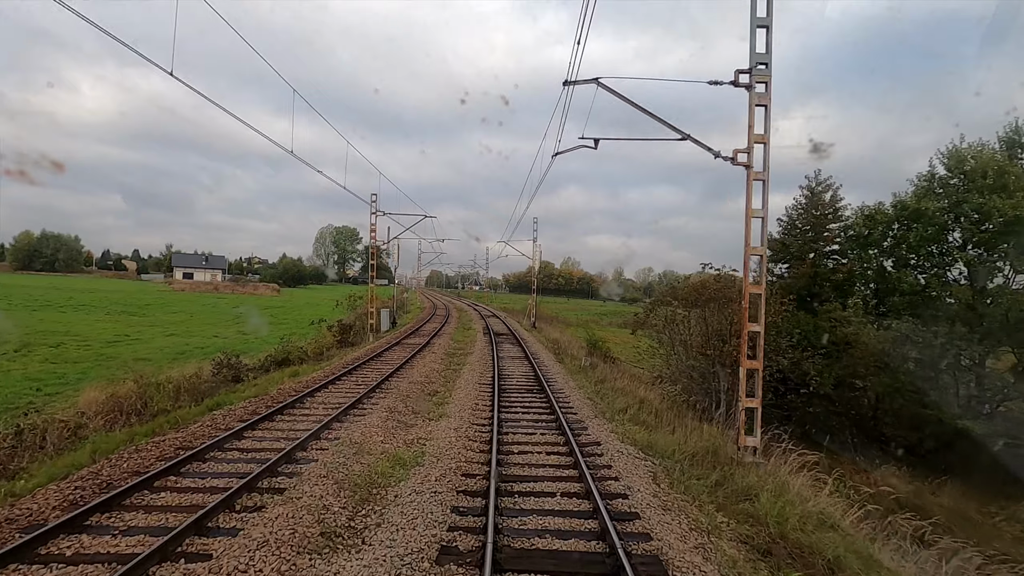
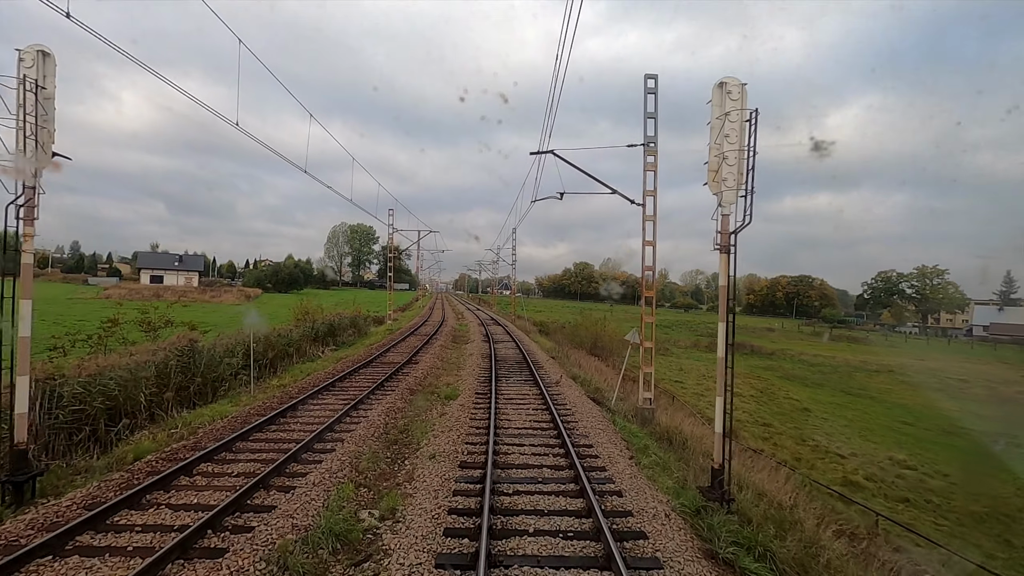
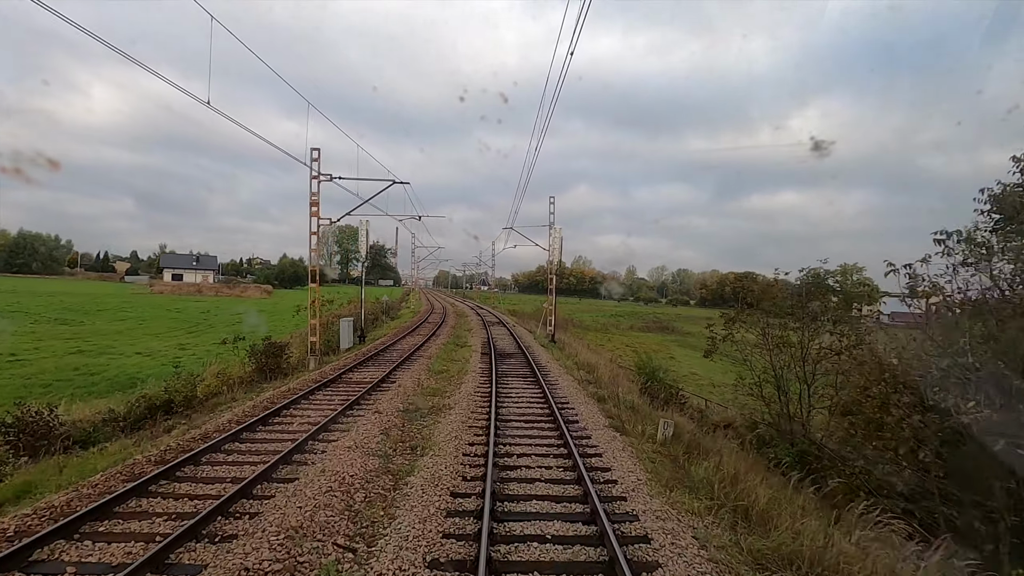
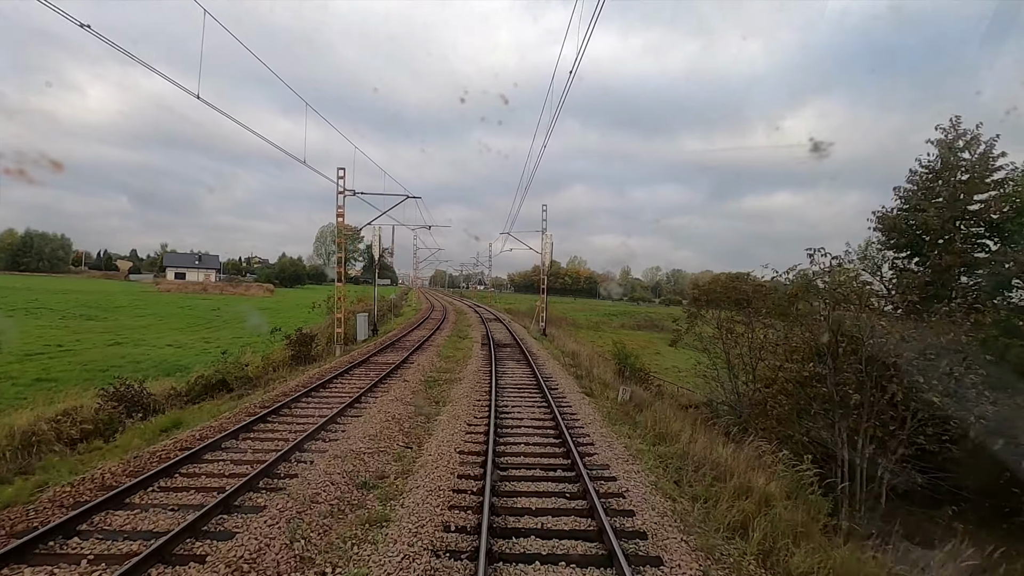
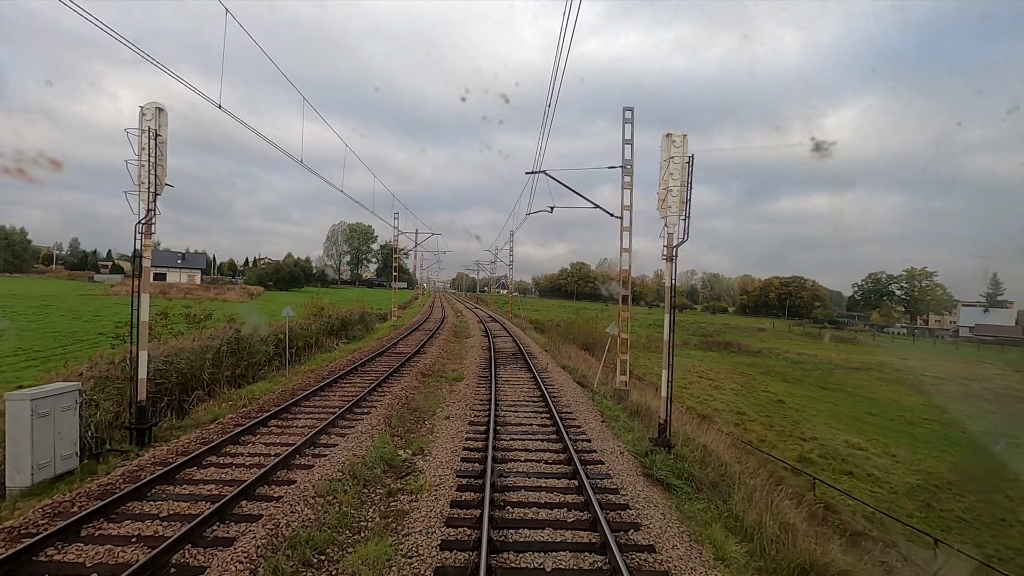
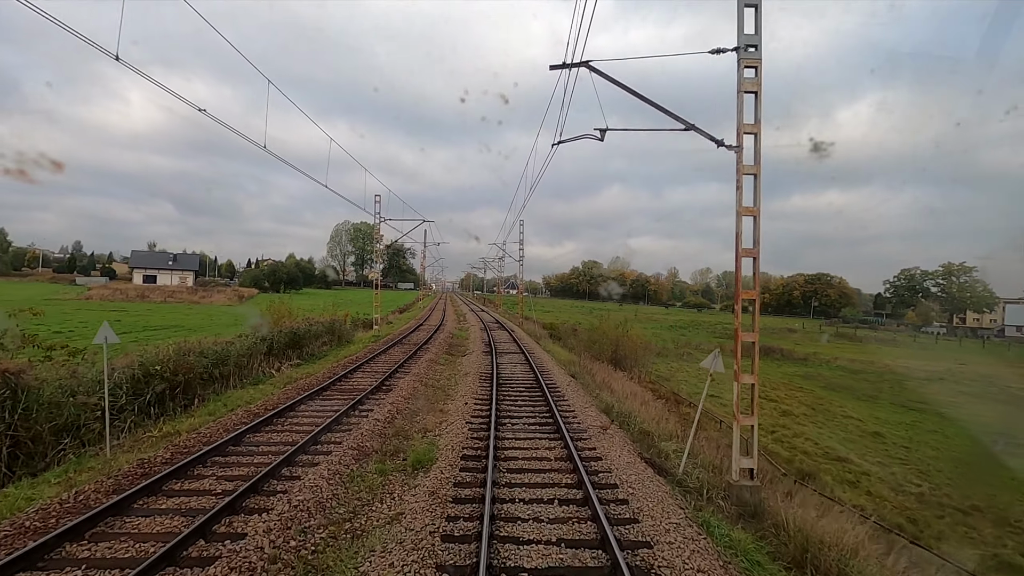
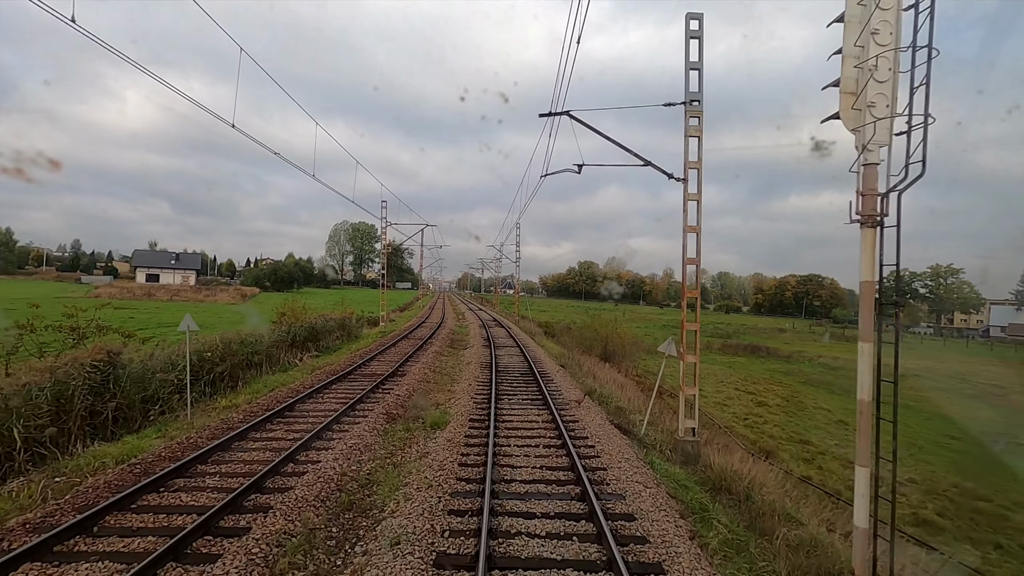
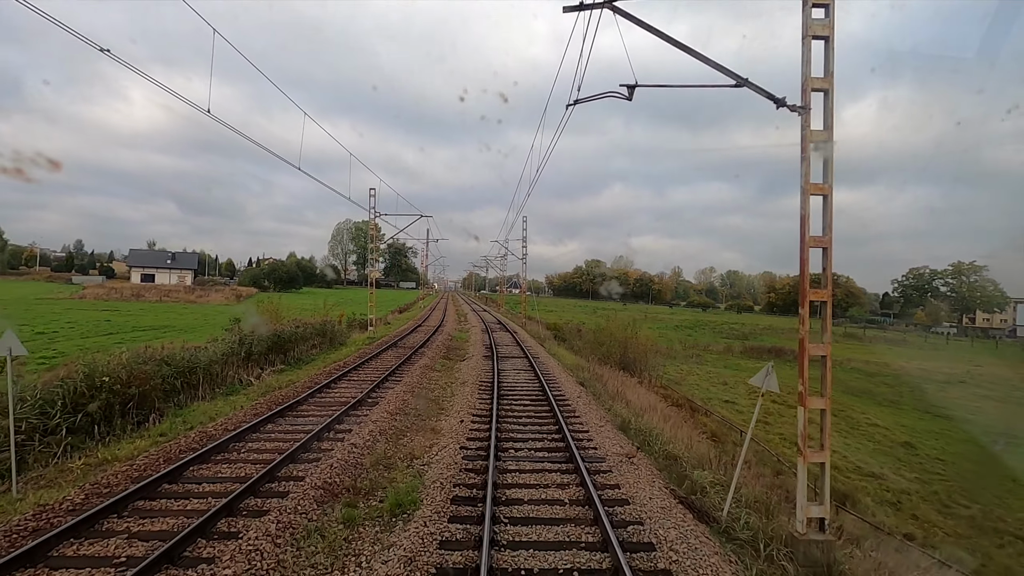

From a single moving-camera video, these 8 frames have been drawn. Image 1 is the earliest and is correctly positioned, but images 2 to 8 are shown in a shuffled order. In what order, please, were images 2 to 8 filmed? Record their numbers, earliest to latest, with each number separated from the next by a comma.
4, 3, 5, 2, 7, 6, 8
